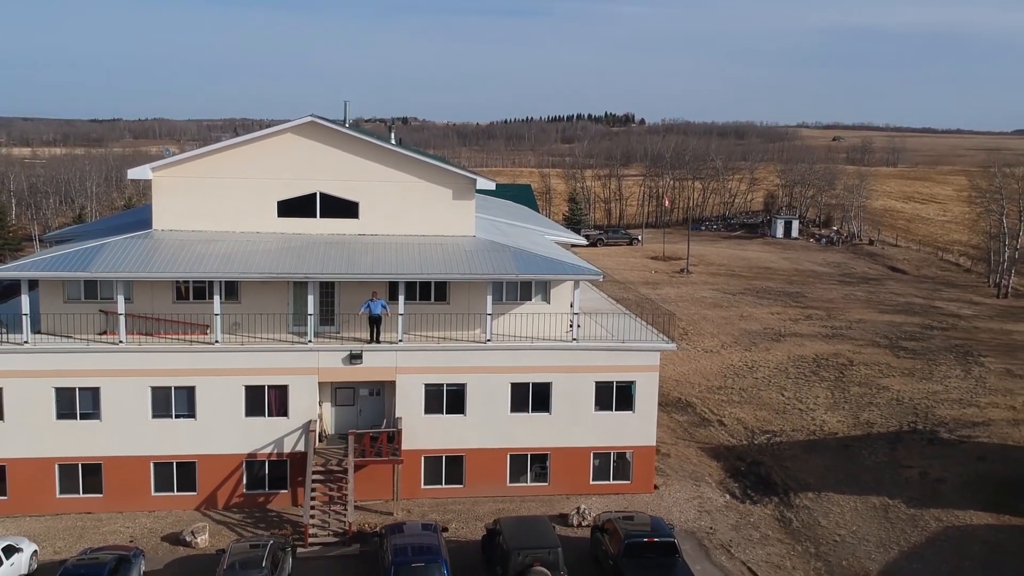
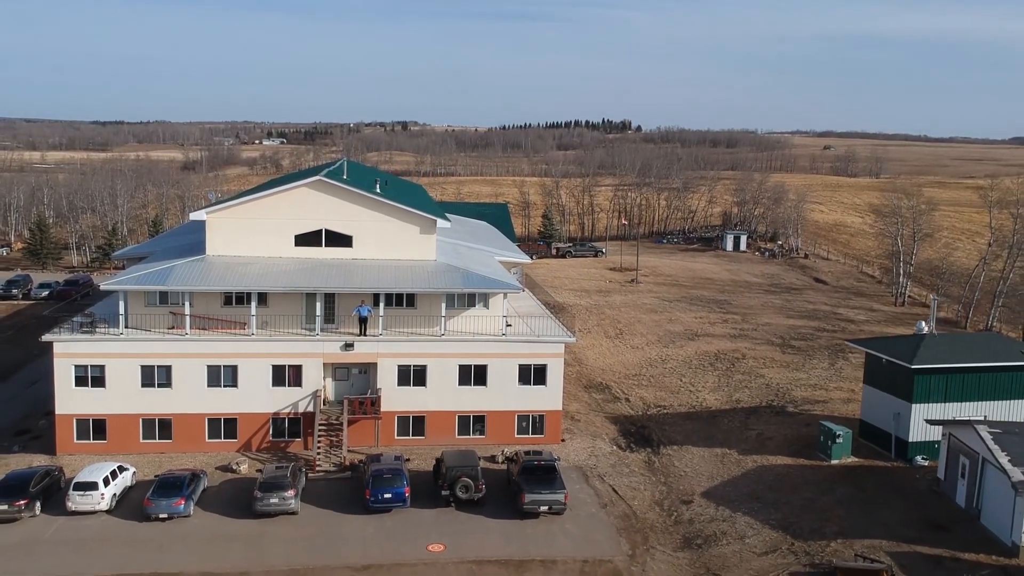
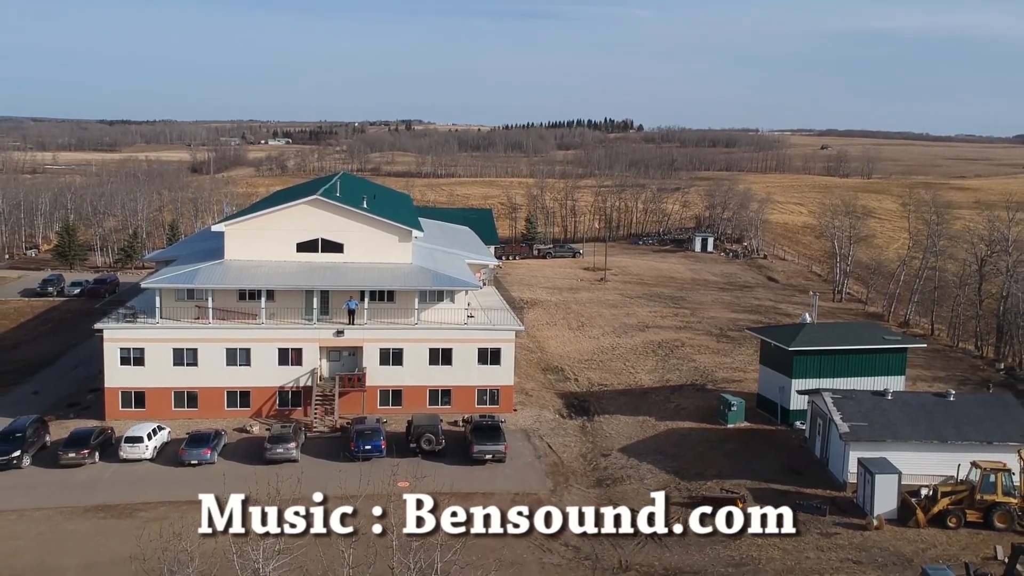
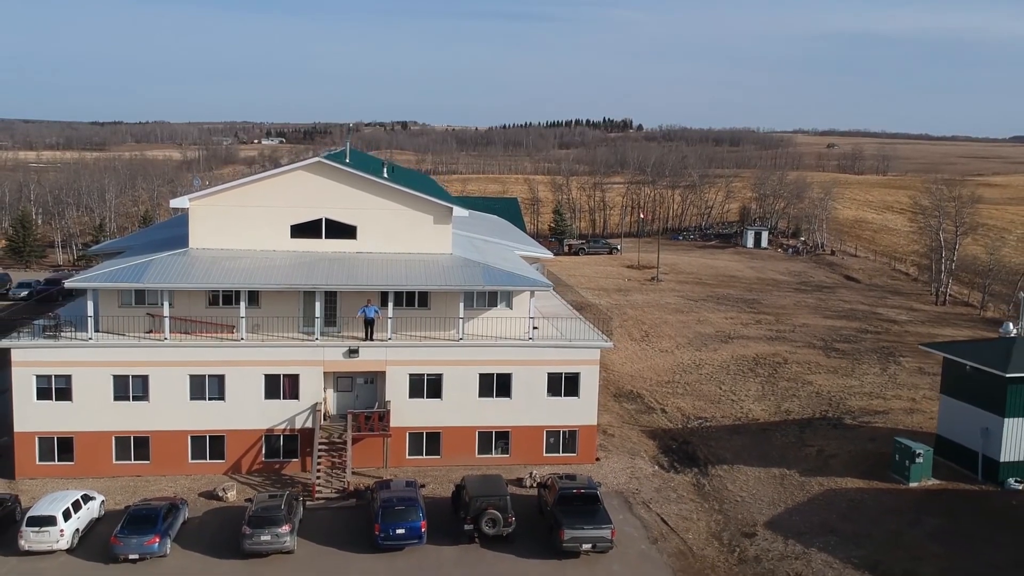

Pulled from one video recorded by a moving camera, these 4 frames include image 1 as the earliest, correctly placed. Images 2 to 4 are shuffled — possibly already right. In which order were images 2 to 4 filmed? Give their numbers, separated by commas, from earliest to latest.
4, 2, 3
